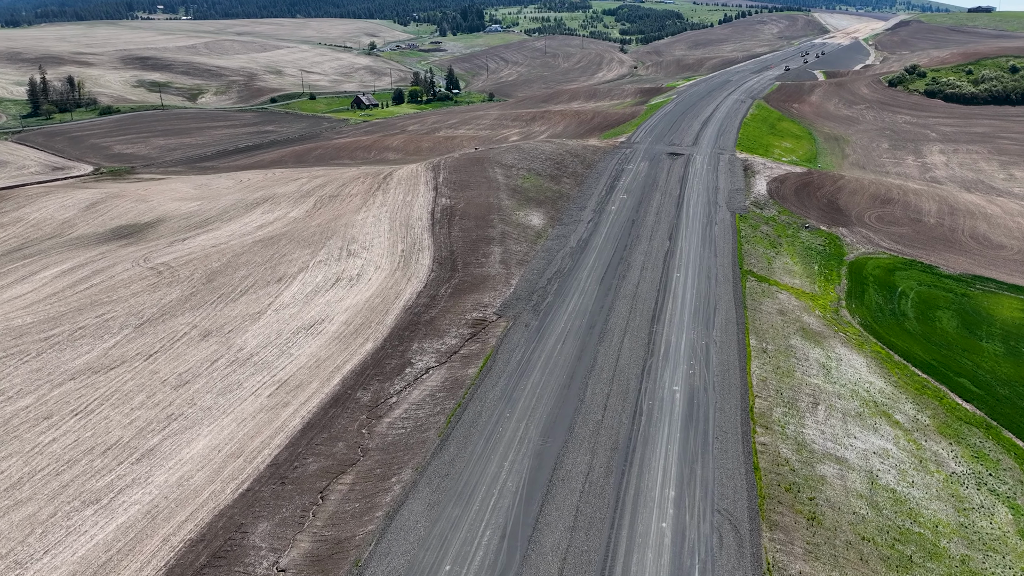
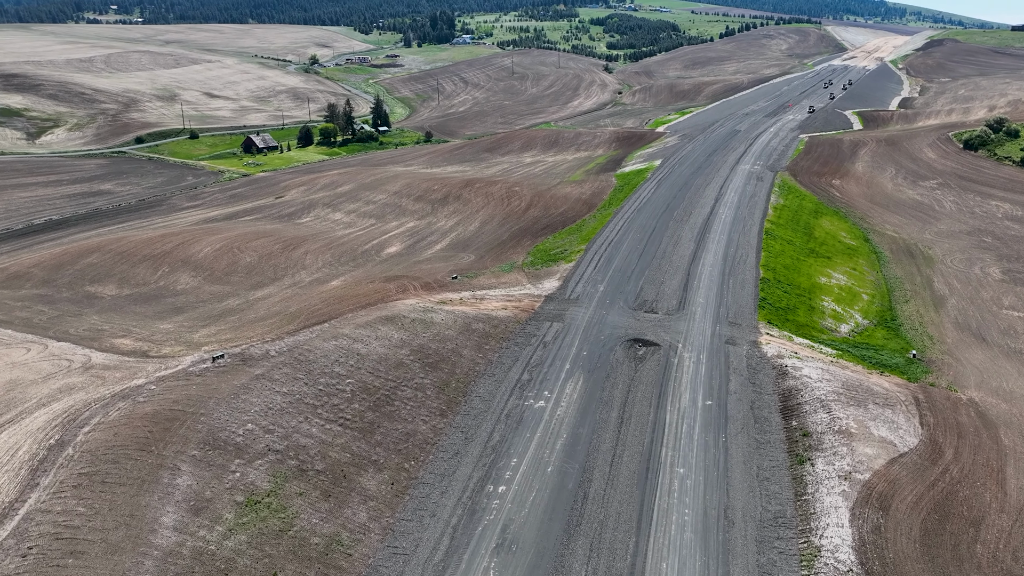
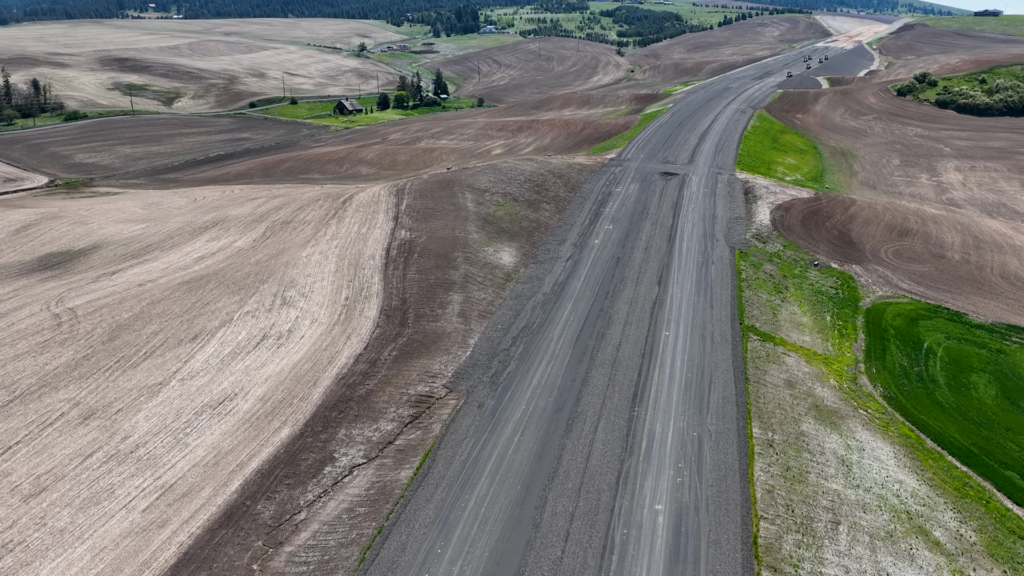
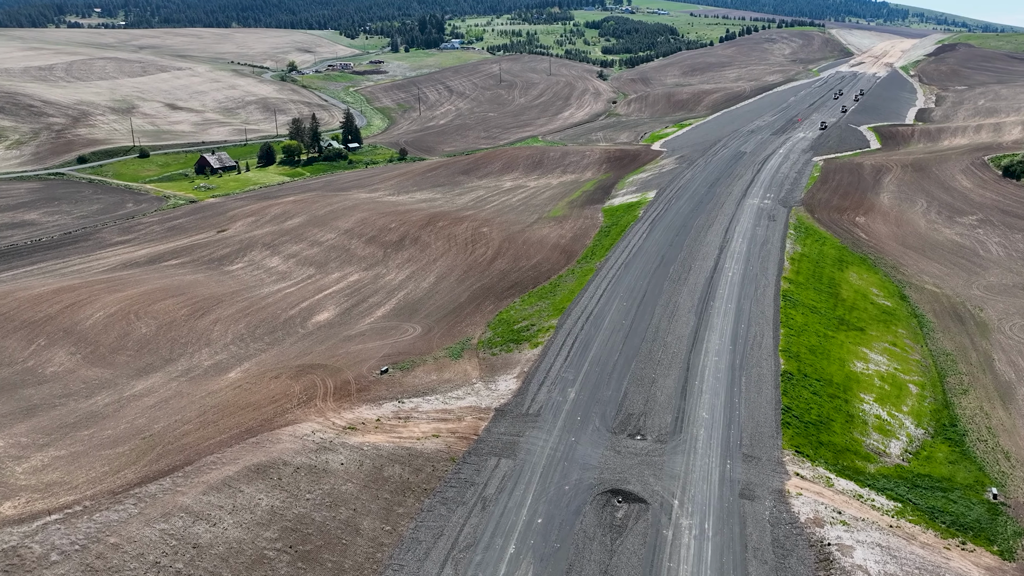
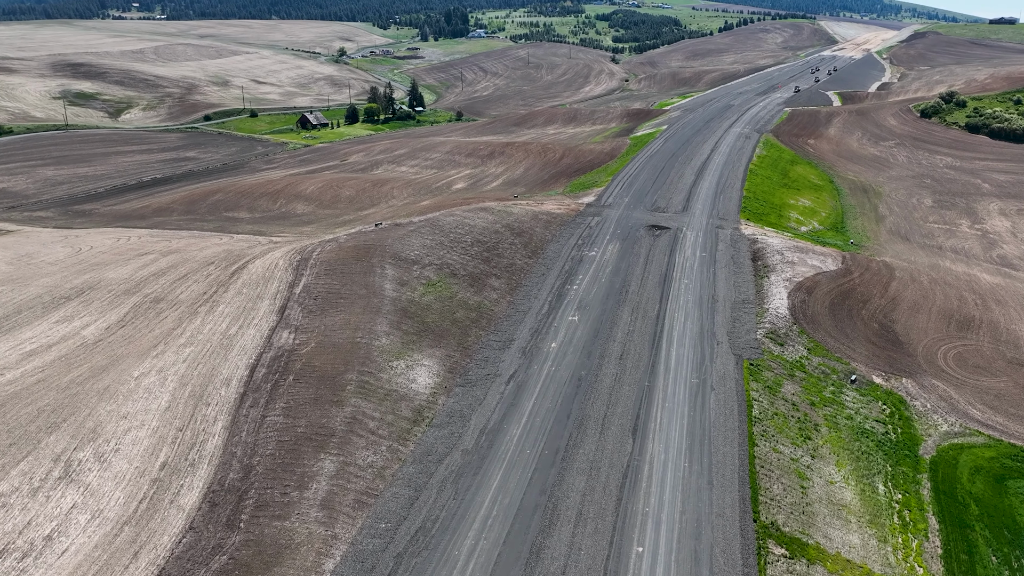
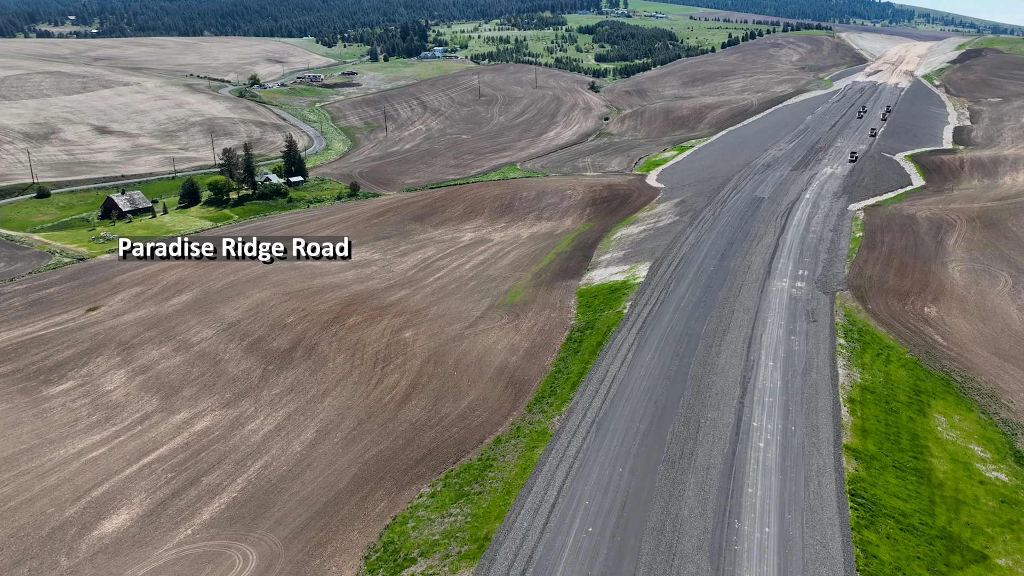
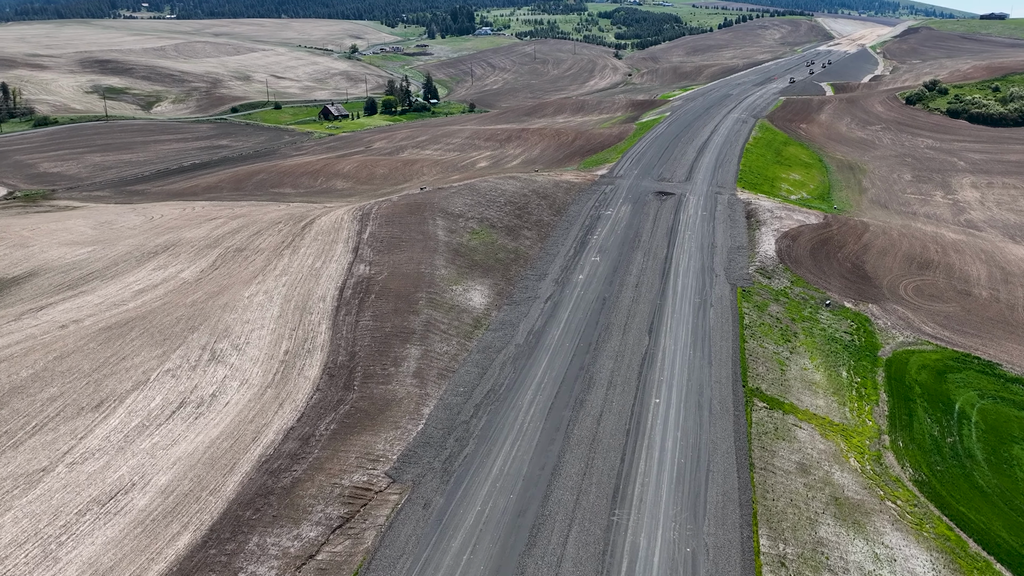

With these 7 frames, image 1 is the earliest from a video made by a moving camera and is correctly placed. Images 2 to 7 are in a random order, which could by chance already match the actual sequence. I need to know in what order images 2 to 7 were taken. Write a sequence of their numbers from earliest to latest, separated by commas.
3, 7, 5, 2, 4, 6
